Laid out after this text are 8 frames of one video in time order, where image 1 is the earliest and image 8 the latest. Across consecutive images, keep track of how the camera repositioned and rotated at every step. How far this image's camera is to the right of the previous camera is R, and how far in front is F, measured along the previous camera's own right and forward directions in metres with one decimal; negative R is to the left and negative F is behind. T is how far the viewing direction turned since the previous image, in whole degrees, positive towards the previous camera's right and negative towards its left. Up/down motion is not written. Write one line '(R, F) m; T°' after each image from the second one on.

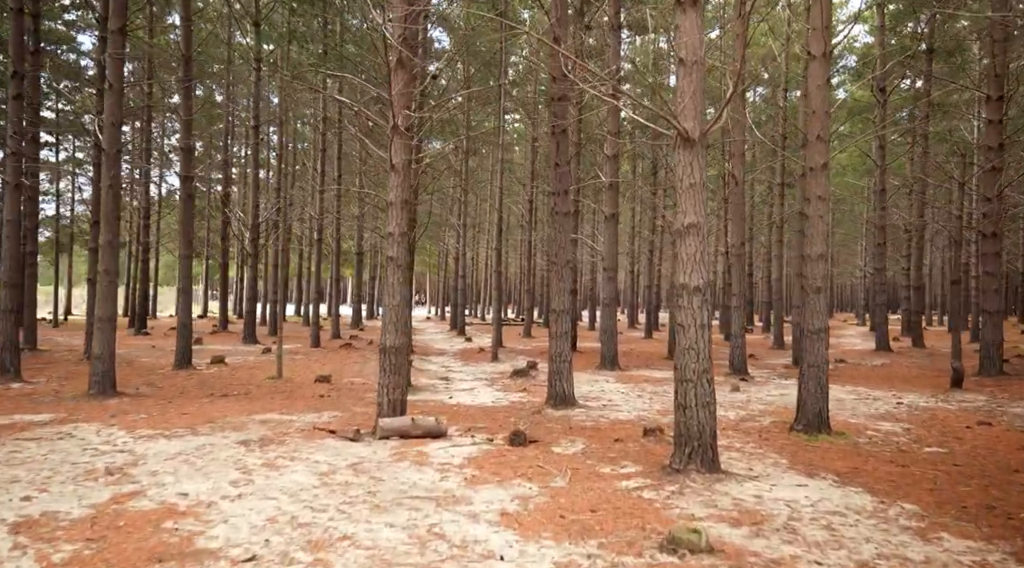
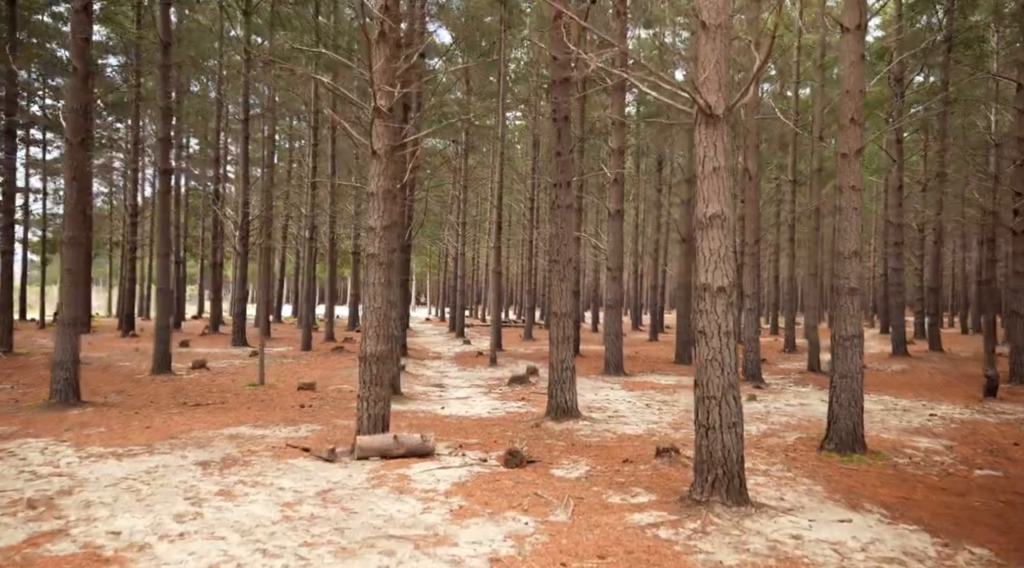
(+0.1, +0.9) m; 0°
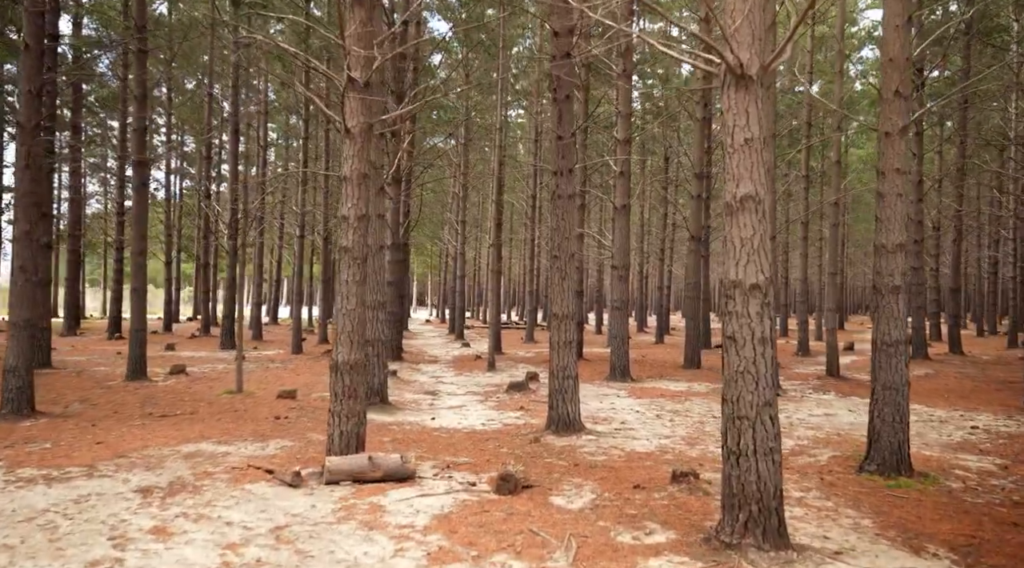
(+0.1, +0.9) m; 0°
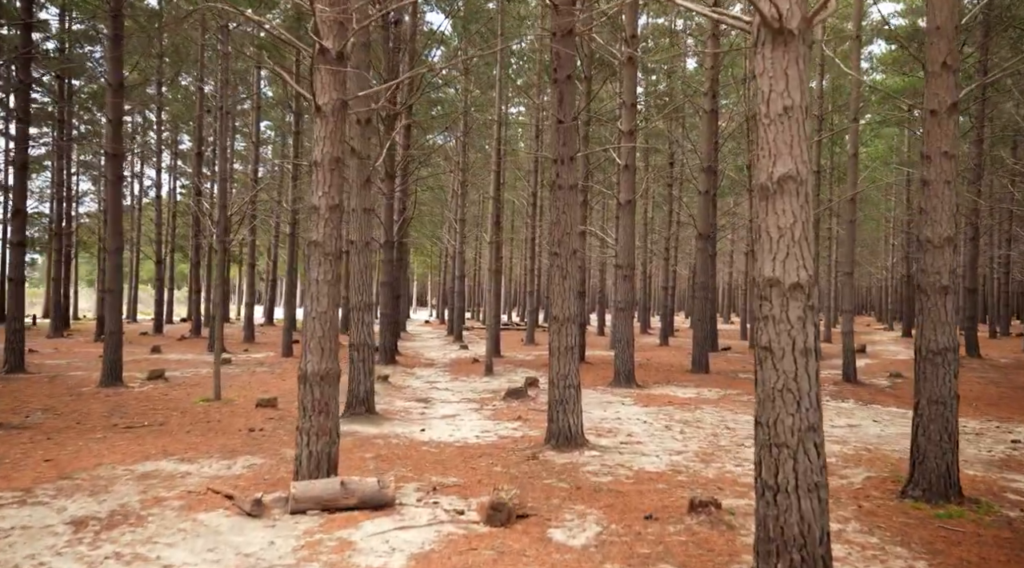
(+0.1, +0.8) m; 0°
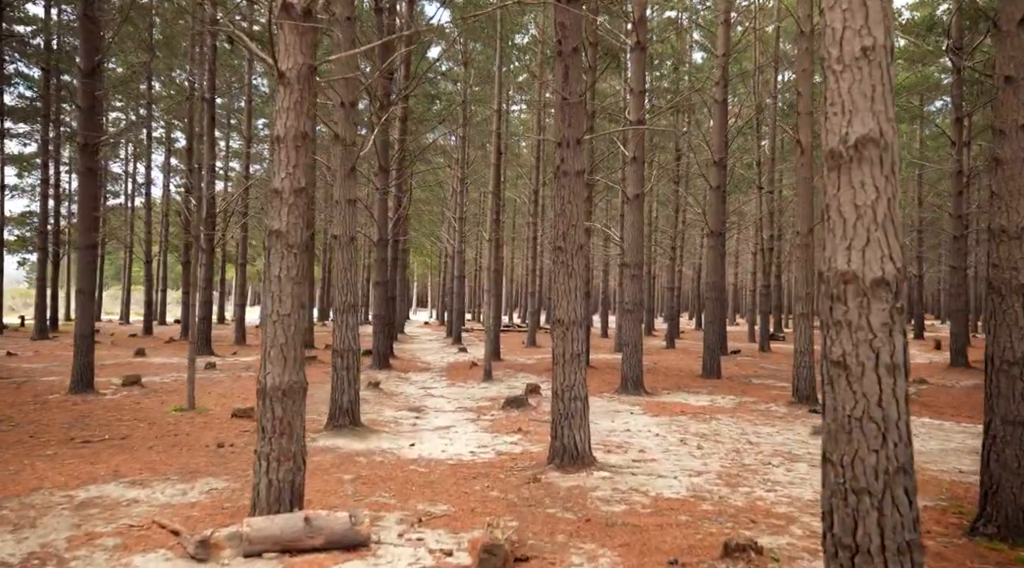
(0.0, +0.8) m; 0°
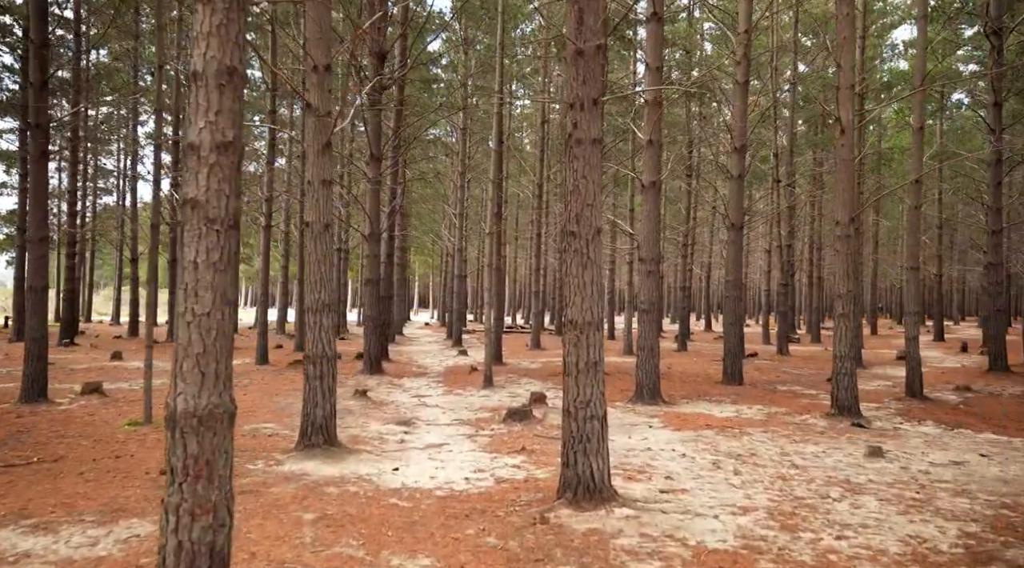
(0.0, +1.2) m; 0°
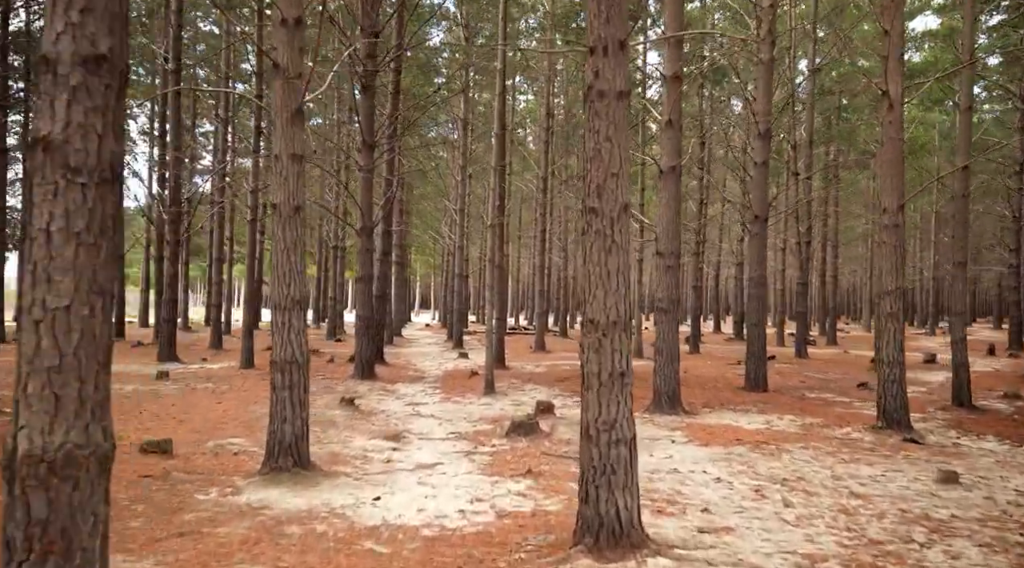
(0.0, +1.1) m; 0°
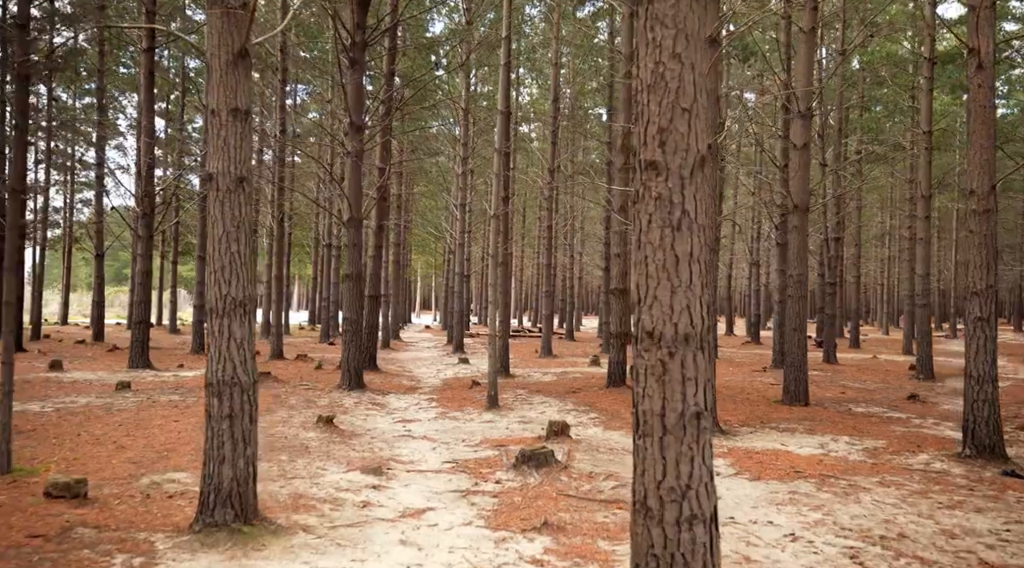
(-0.1, +1.5) m; 0°
